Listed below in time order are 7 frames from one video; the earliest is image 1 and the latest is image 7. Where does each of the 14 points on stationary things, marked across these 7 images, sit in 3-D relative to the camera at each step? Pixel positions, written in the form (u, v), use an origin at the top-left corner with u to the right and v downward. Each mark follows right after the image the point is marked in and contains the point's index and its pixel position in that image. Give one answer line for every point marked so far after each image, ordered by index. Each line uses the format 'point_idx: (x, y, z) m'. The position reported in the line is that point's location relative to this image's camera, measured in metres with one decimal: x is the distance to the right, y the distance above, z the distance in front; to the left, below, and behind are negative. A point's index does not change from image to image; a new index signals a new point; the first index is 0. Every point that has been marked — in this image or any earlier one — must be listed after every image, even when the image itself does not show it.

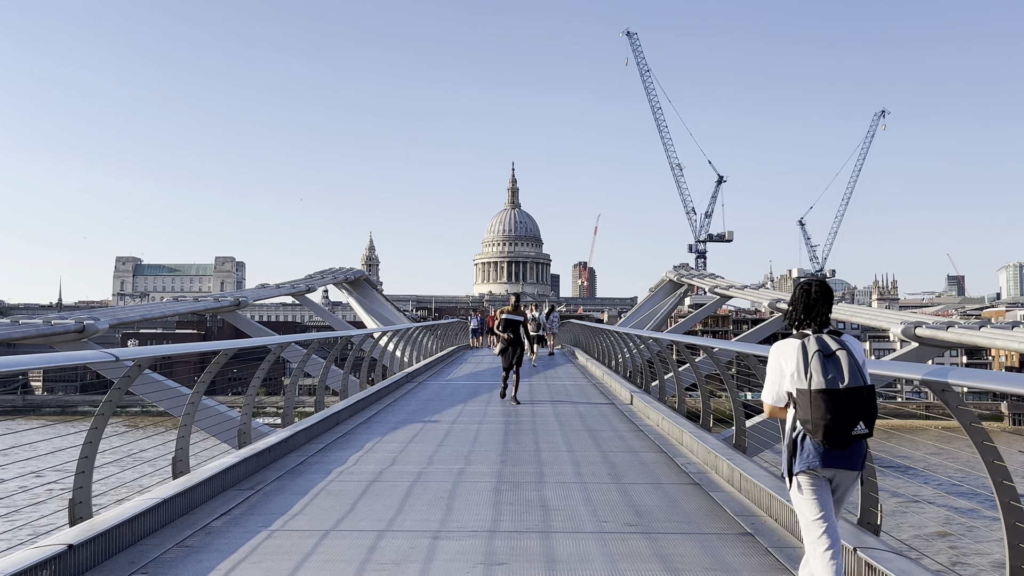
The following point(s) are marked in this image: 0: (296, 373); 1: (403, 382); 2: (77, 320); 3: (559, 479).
0: (-2.2, -0.8, +9.2) m
1: (-1.7, -1.5, +14.3) m
2: (-5.0, -0.4, +10.4) m
3: (+0.3, -1.3, +6.1) m
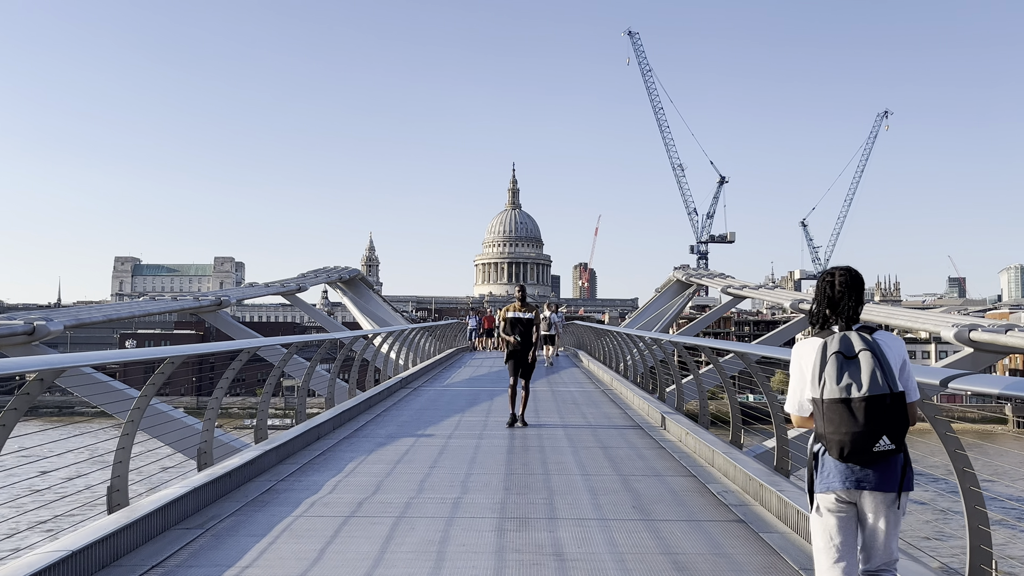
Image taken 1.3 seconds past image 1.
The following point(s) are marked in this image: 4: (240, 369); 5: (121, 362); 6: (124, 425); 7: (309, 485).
0: (-2.1, -0.8, +8.2) m
1: (-1.7, -1.5, +13.3) m
2: (-5.0, -0.3, +9.4) m
3: (+0.4, -1.3, +5.1) m
4: (-2.1, -0.6, +7.0) m
5: (-2.0, -0.4, +4.7) m
6: (-2.2, -0.8, +5.1) m
7: (-1.3, -1.3, +6.0) m
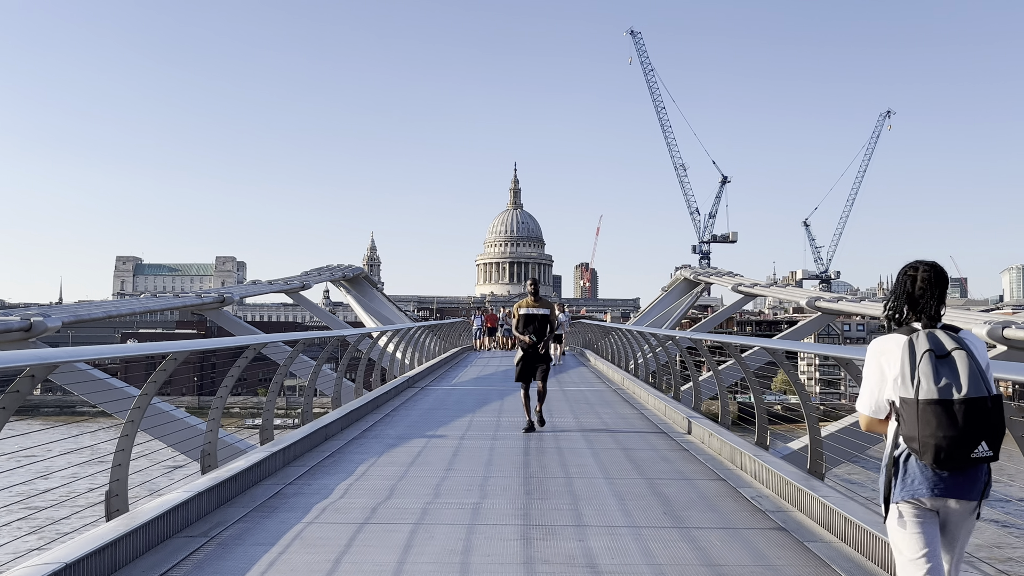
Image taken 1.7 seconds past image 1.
0: (-2.0, -0.7, +7.8) m
1: (-1.5, -1.4, +13.0) m
2: (-4.9, -0.3, +9.1) m
3: (+0.5, -1.2, +4.8) m
4: (-1.9, -0.6, +6.7) m
5: (-1.9, -0.3, +4.3) m
6: (-2.1, -0.7, +4.8) m
7: (-1.2, -1.3, +5.7) m
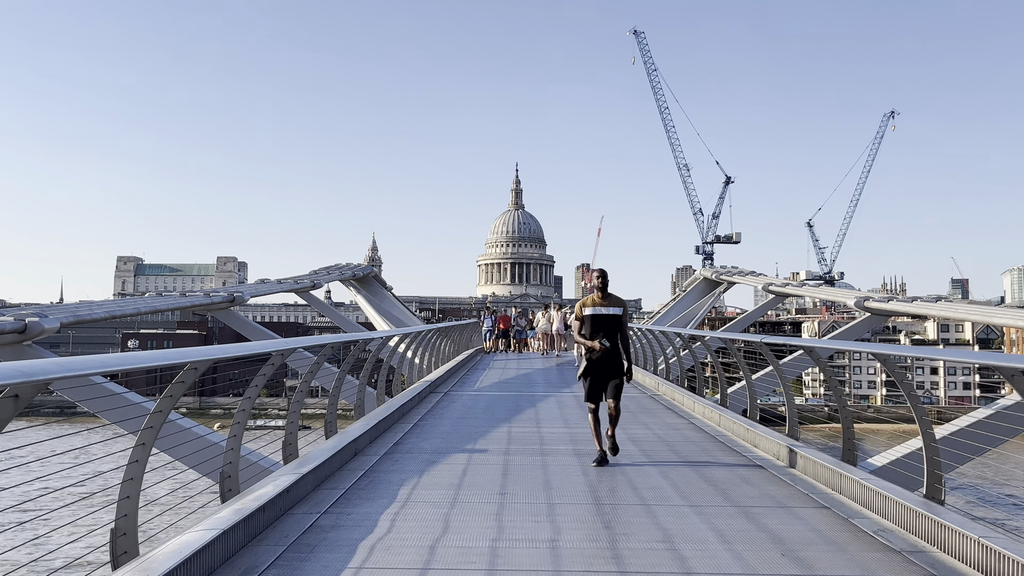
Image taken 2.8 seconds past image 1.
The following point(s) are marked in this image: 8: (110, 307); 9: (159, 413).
0: (-1.6, -0.7, +7.0) m
1: (-1.1, -1.4, +12.1) m
2: (-4.5, -0.3, +8.2) m
3: (+0.9, -1.2, +3.9) m
4: (-1.5, -0.5, +5.9) m
5: (-1.5, -0.3, +3.5) m
6: (-1.7, -0.7, +4.0) m
7: (-0.8, -1.2, +4.9) m
8: (-5.4, -0.3, +12.1) m
9: (-1.6, -0.6, +4.1) m
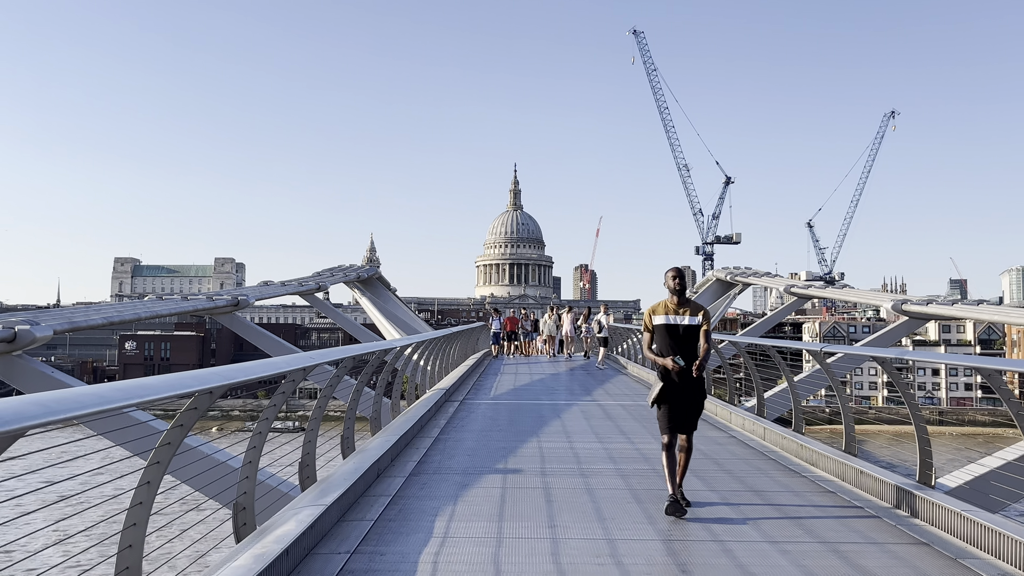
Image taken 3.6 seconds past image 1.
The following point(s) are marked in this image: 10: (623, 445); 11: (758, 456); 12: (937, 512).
0: (-1.3, -0.8, +6.4) m
1: (-0.9, -1.4, +11.5) m
2: (-4.2, -0.3, +7.6) m
3: (+1.2, -1.2, +3.3) m
4: (-1.3, -0.6, +5.2) m
5: (-1.2, -0.3, +2.9) m
6: (-1.4, -0.7, +3.3) m
7: (-0.5, -1.3, +4.2) m
8: (-5.1, -0.3, +11.5) m
9: (-1.3, -0.6, +3.4) m
10: (+1.0, -1.4, +8.1) m
11: (+2.1, -1.4, +7.8) m
12: (+2.3, -1.2, +5.0) m
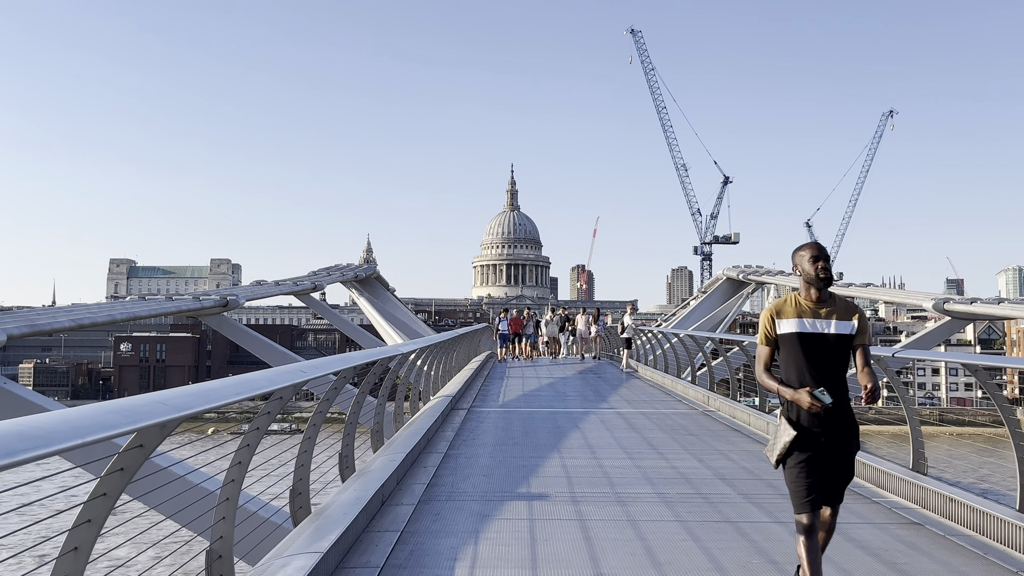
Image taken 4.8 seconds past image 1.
0: (-1.2, -0.7, +5.4) m
1: (-0.7, -1.4, +10.6) m
2: (-4.0, -0.3, +6.7) m
3: (+1.3, -1.2, +2.4) m
4: (-1.1, -0.6, +4.3) m
5: (-1.0, -0.3, +1.9) m
6: (-1.2, -0.7, +2.4) m
7: (-0.4, -1.3, +3.3) m
8: (-5.0, -0.3, +10.5) m
9: (-1.1, -0.6, +2.5) m
10: (+1.1, -1.4, +7.2) m
11: (+2.2, -1.4, +6.9) m
12: (+2.5, -1.2, +4.1) m
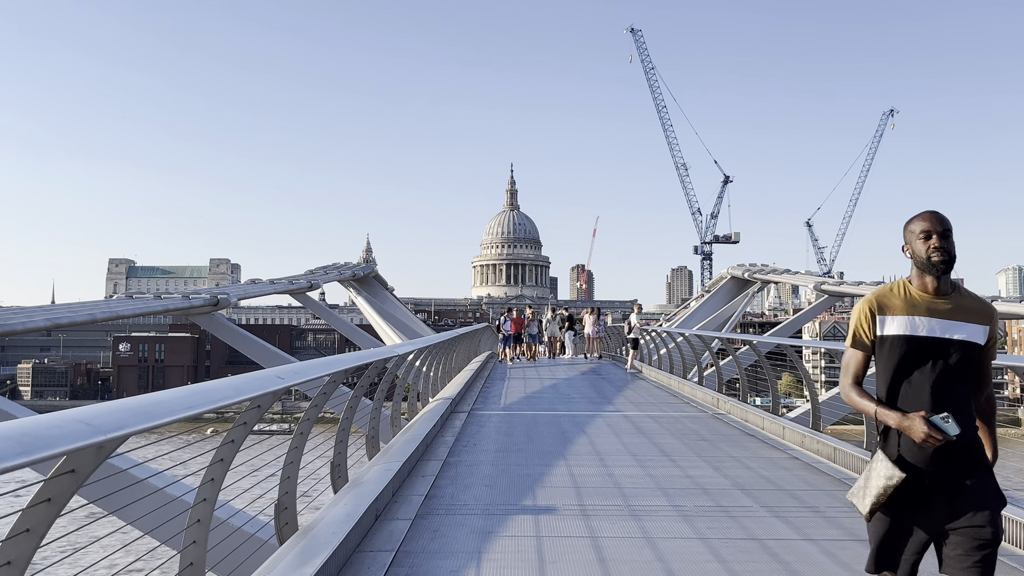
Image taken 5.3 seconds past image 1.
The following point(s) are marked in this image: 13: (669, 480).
0: (-1.1, -0.7, +5.0) m
1: (-0.7, -1.4, +10.1) m
2: (-4.0, -0.3, +6.2) m
3: (+1.4, -1.2, +2.0) m
4: (-1.1, -0.5, +3.9) m
5: (-1.0, -0.3, +1.5) m
6: (-1.2, -0.7, +2.0) m
7: (-0.3, -1.2, +2.9) m
8: (-4.9, -0.3, +10.1) m
9: (-1.1, -0.6, +2.1) m
10: (+1.2, -1.4, +6.8) m
11: (+2.3, -1.4, +6.4) m
12: (+2.5, -1.2, +3.6) m
13: (+1.1, -1.3, +6.4) m
